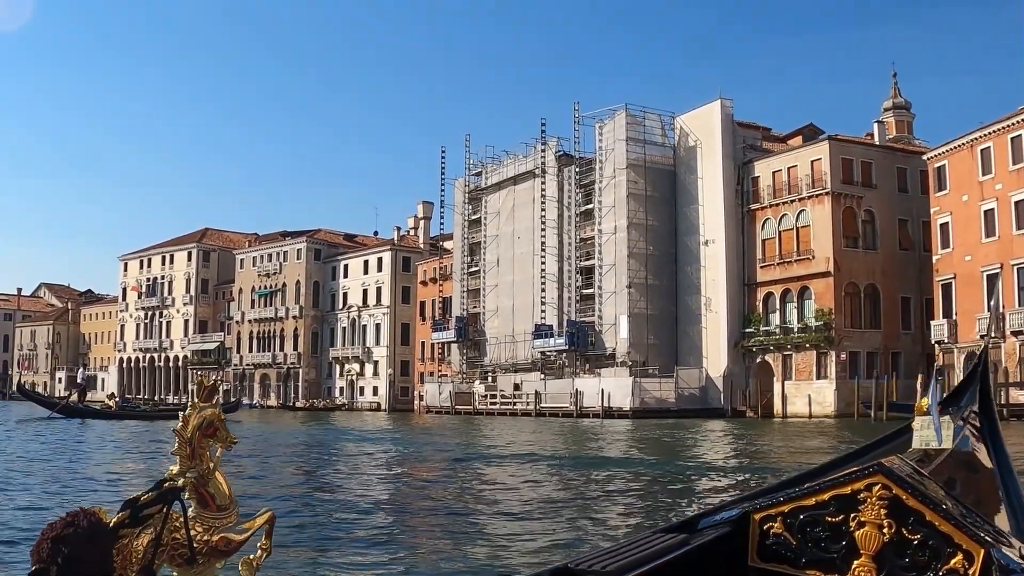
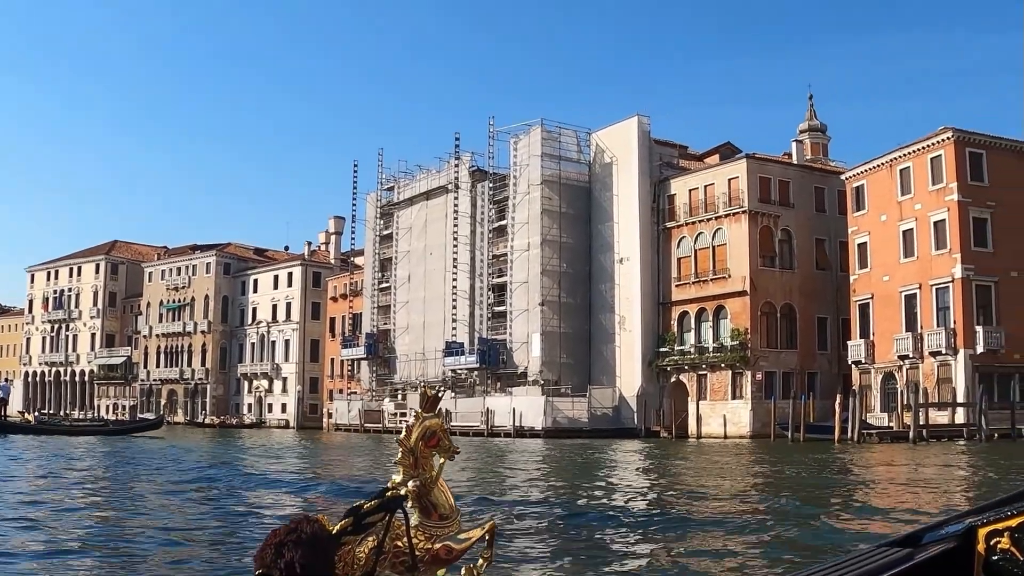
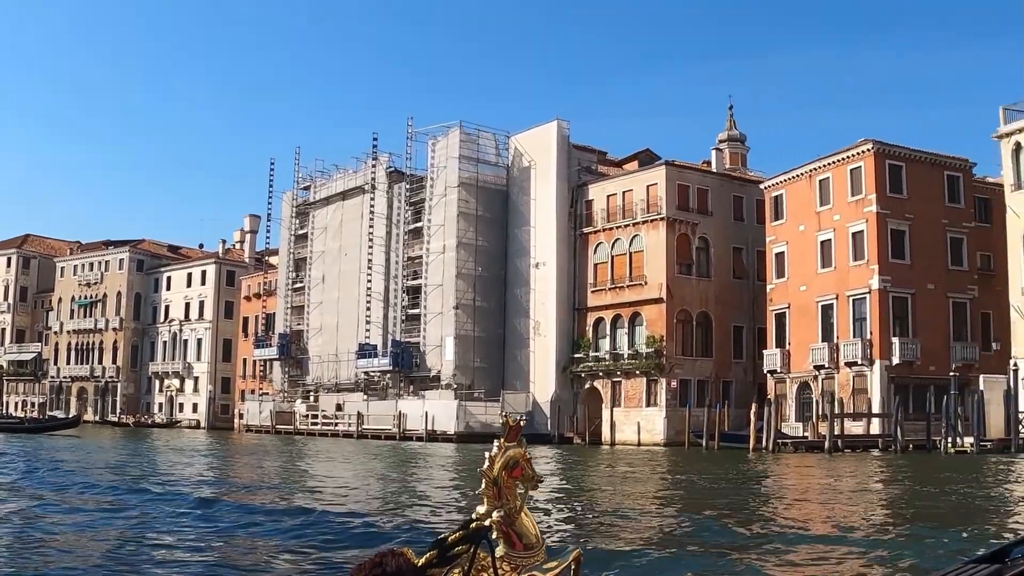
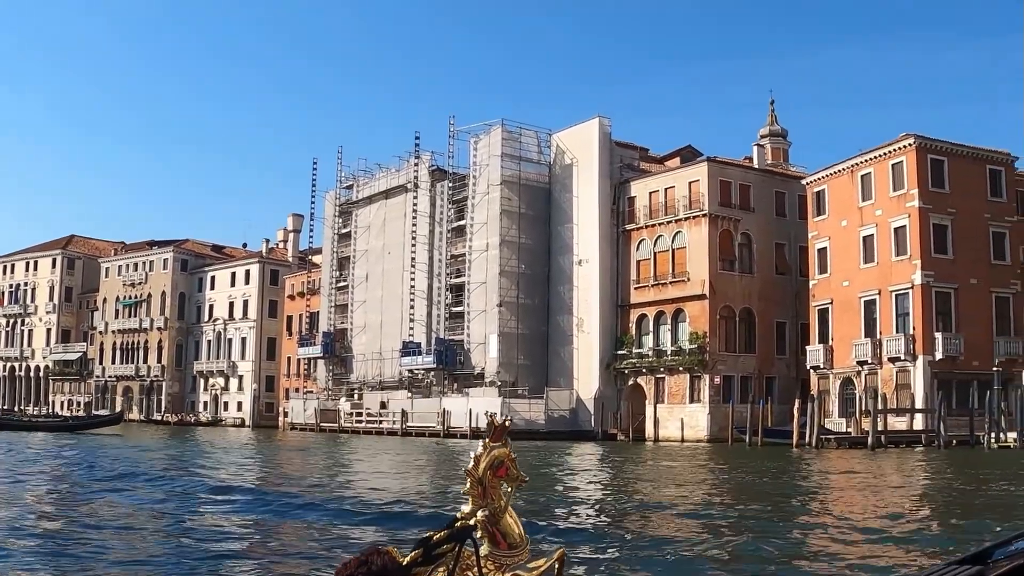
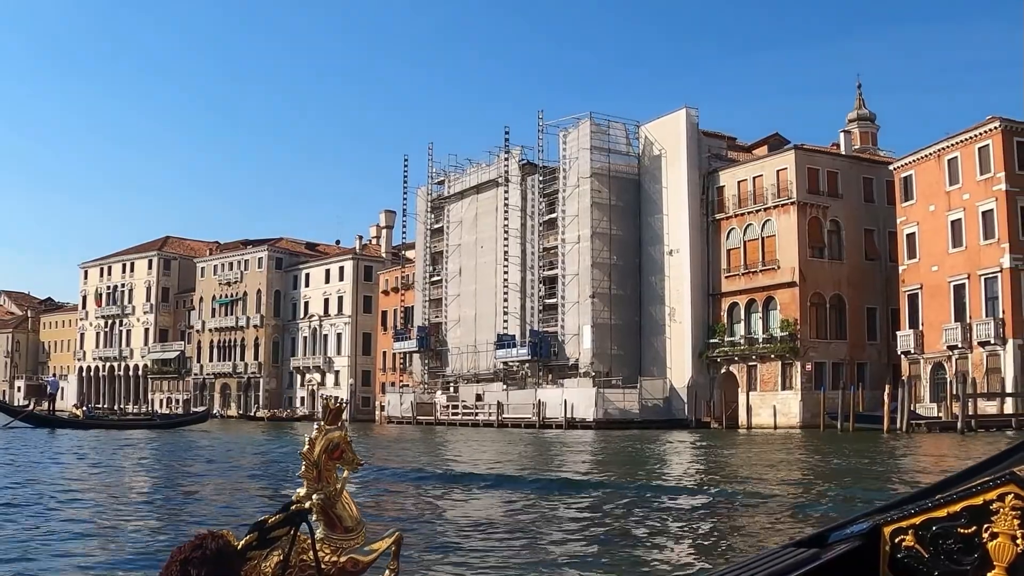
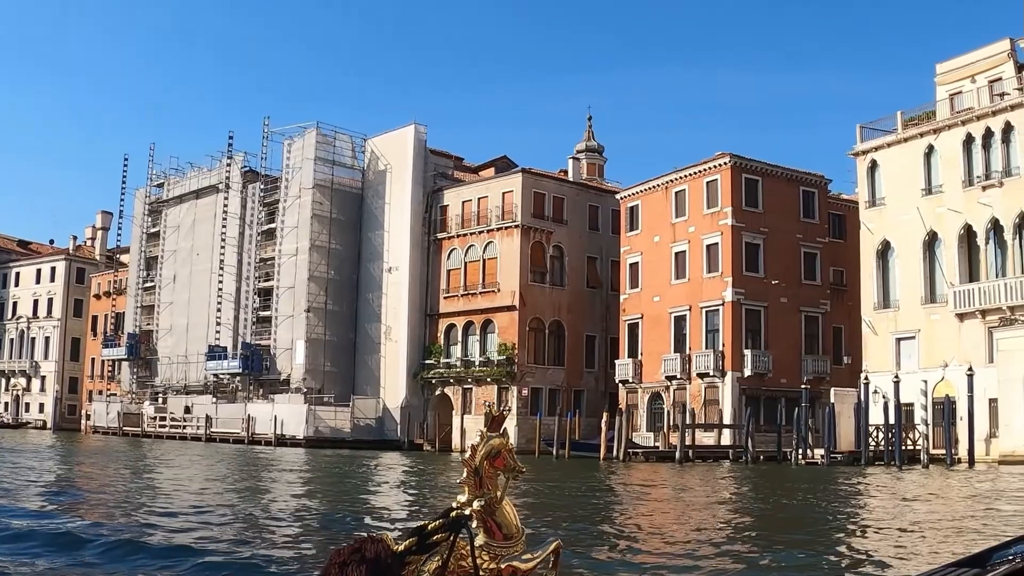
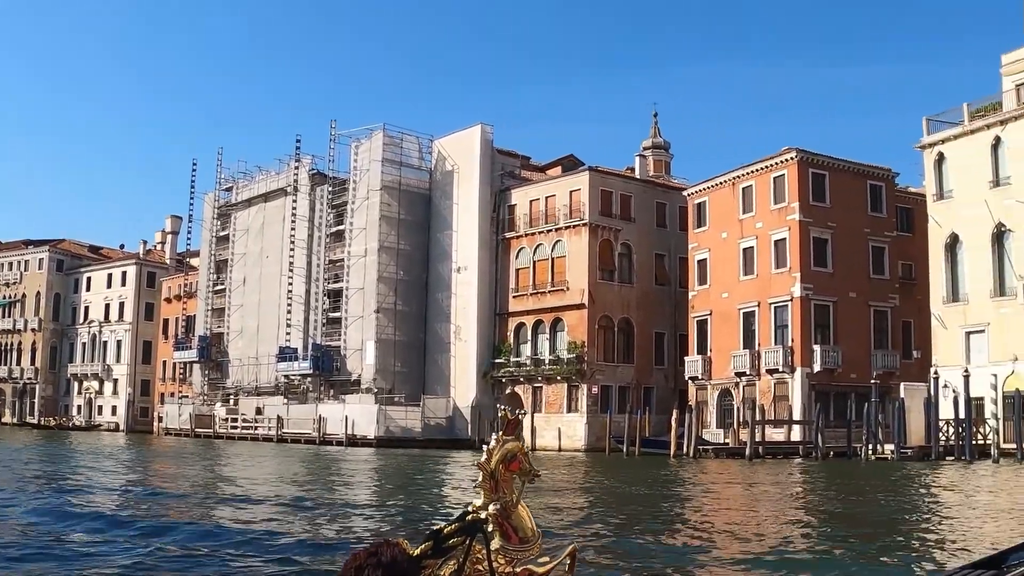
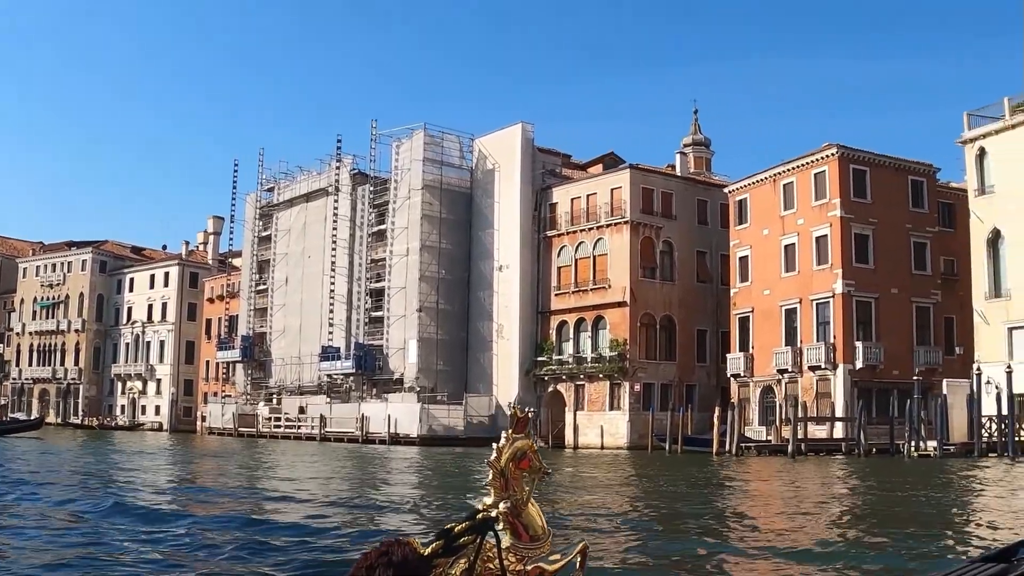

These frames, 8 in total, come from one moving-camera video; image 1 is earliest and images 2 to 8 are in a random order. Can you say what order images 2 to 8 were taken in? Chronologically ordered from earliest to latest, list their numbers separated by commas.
5, 2, 4, 3, 8, 7, 6
